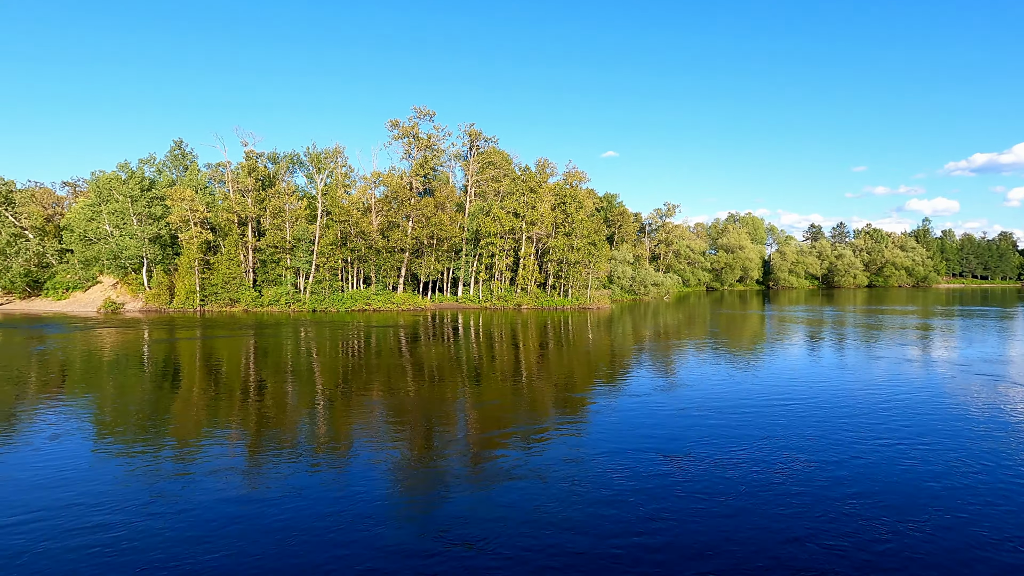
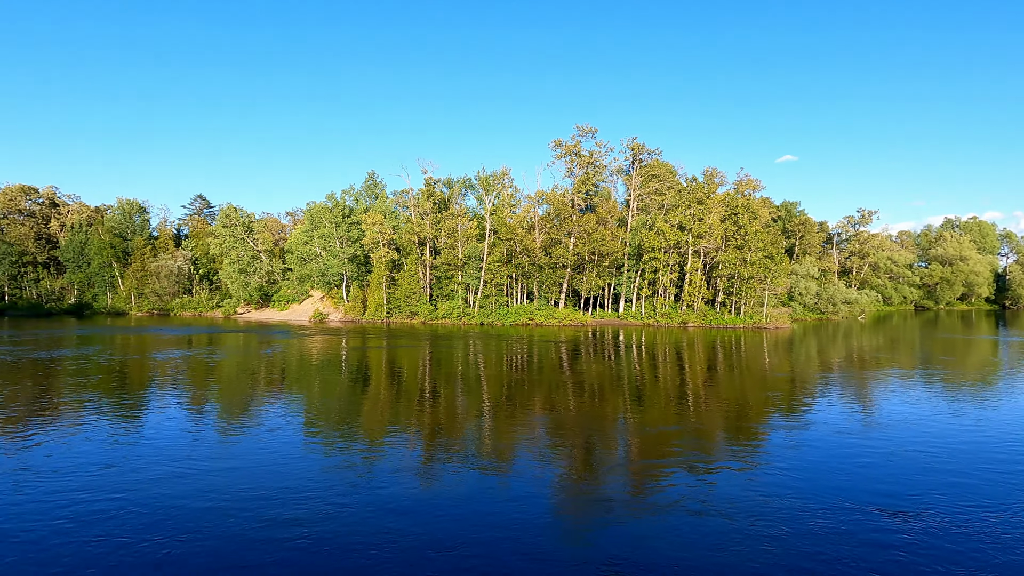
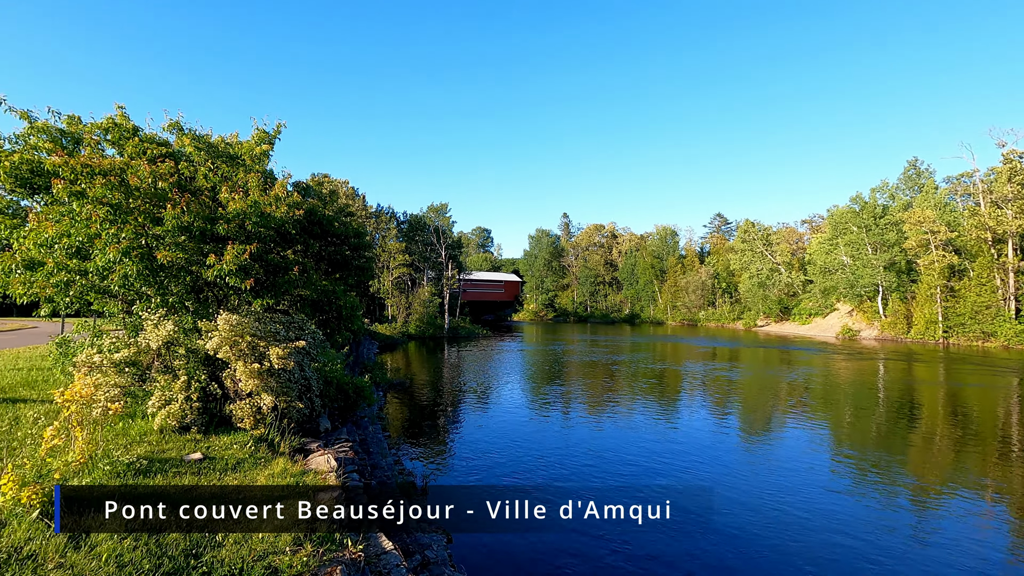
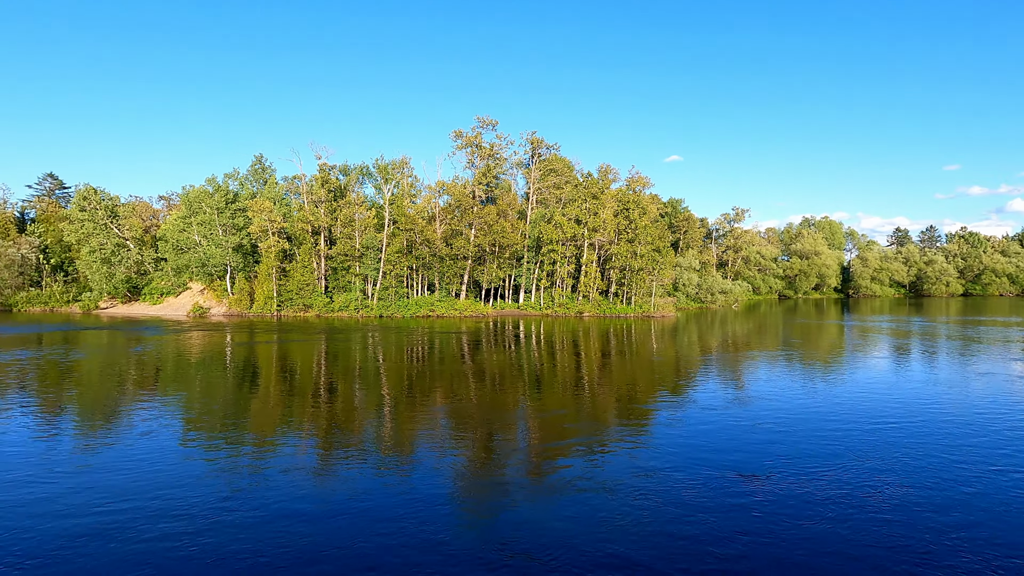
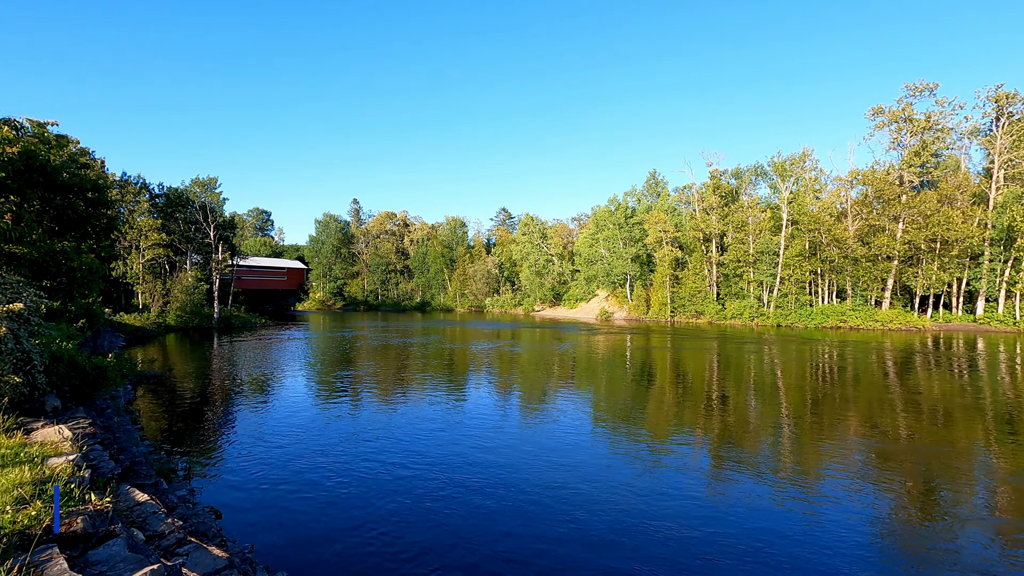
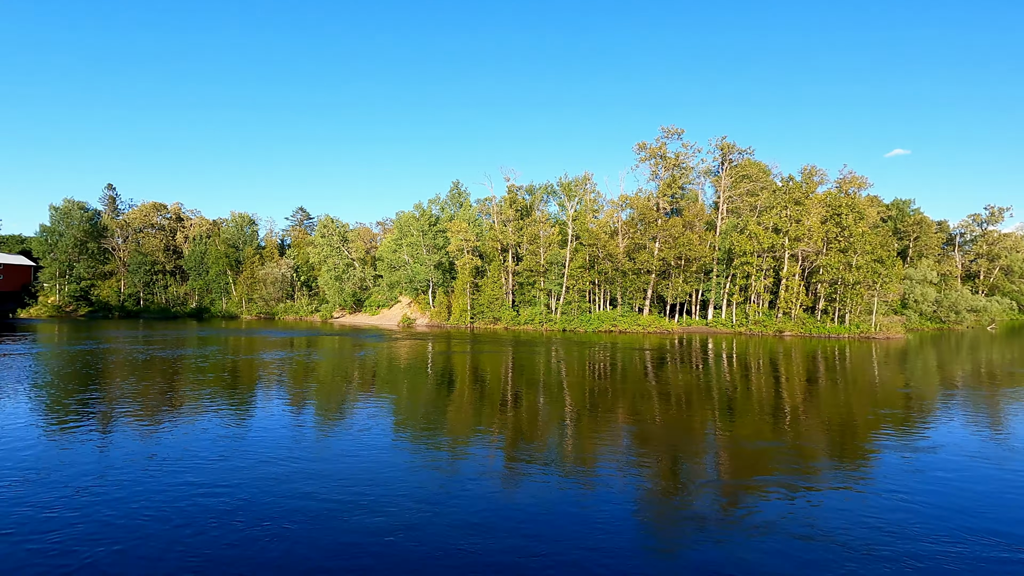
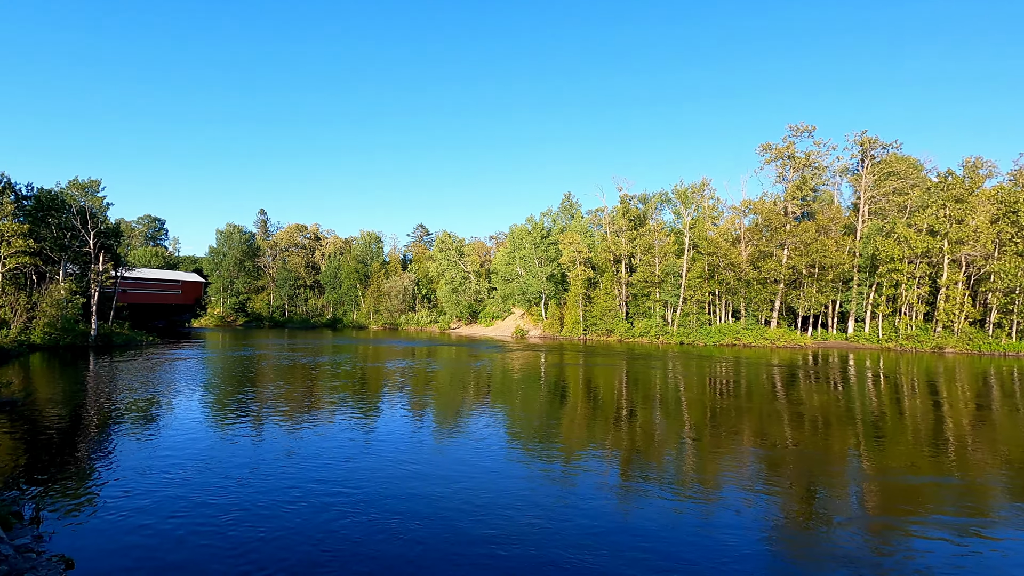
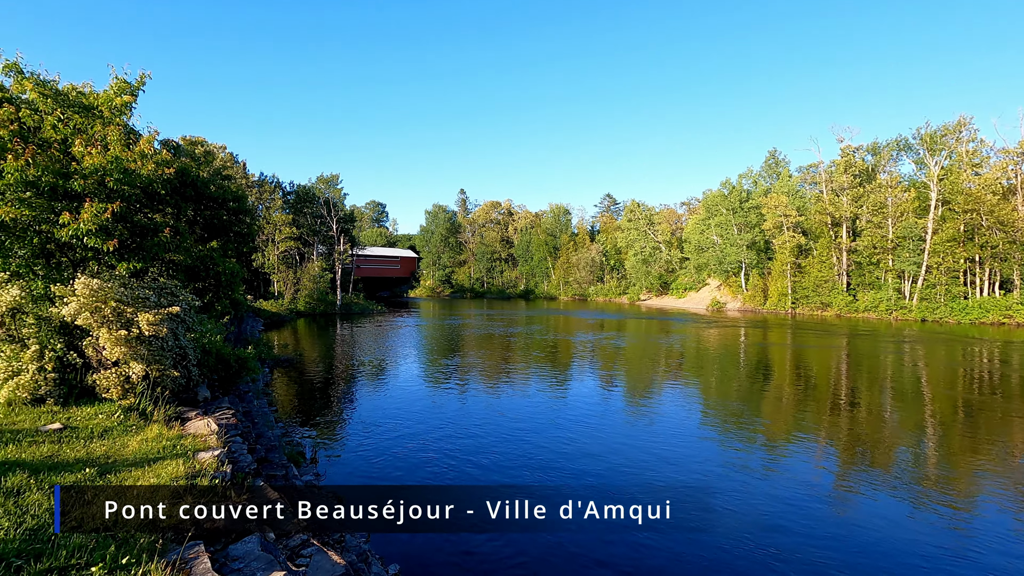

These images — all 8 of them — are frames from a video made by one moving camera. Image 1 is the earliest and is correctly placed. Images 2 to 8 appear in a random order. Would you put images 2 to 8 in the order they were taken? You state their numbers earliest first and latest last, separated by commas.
4, 2, 6, 7, 5, 8, 3
